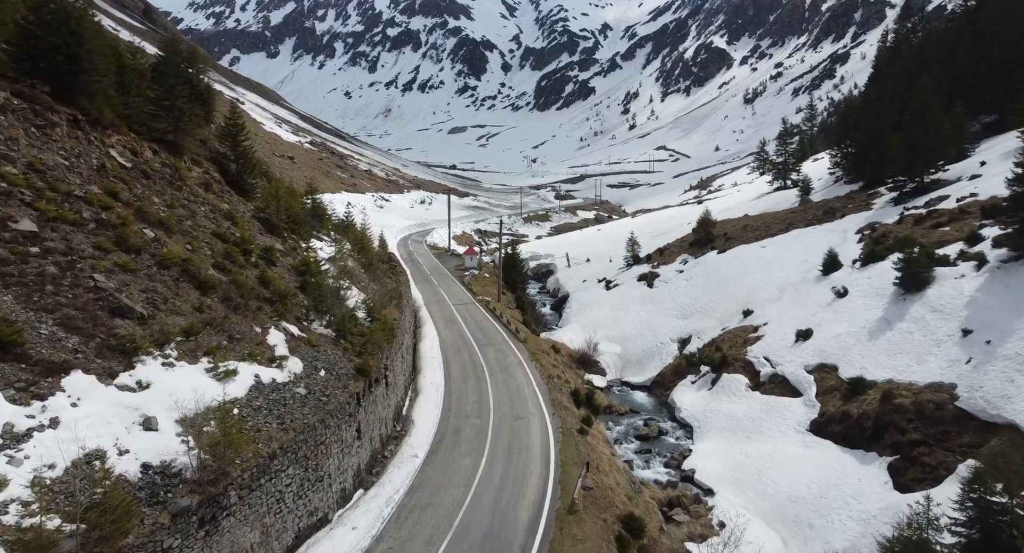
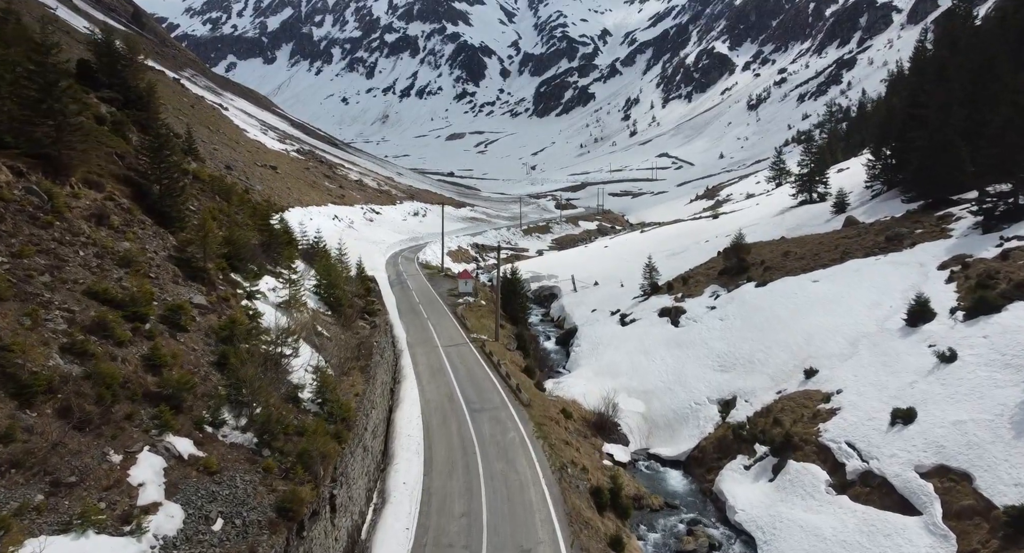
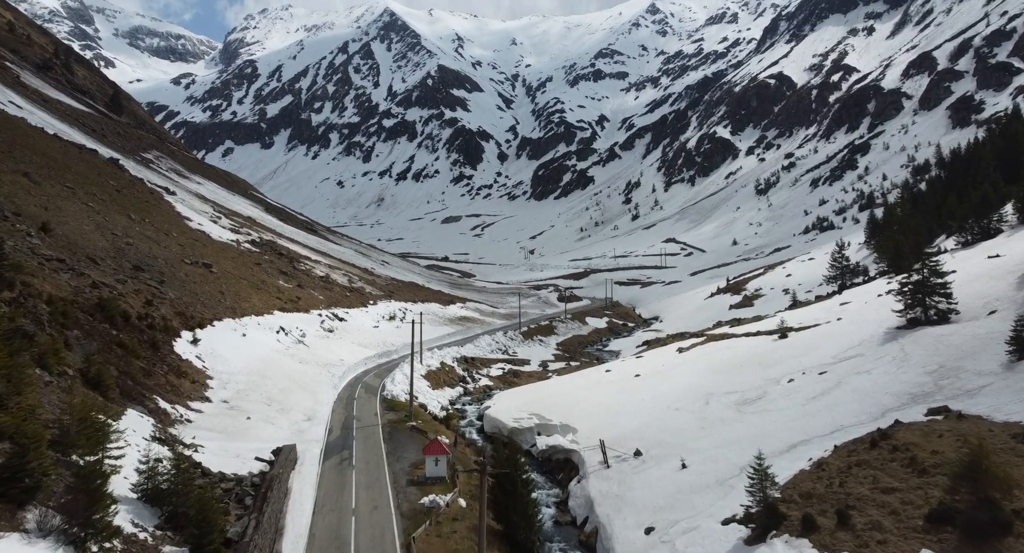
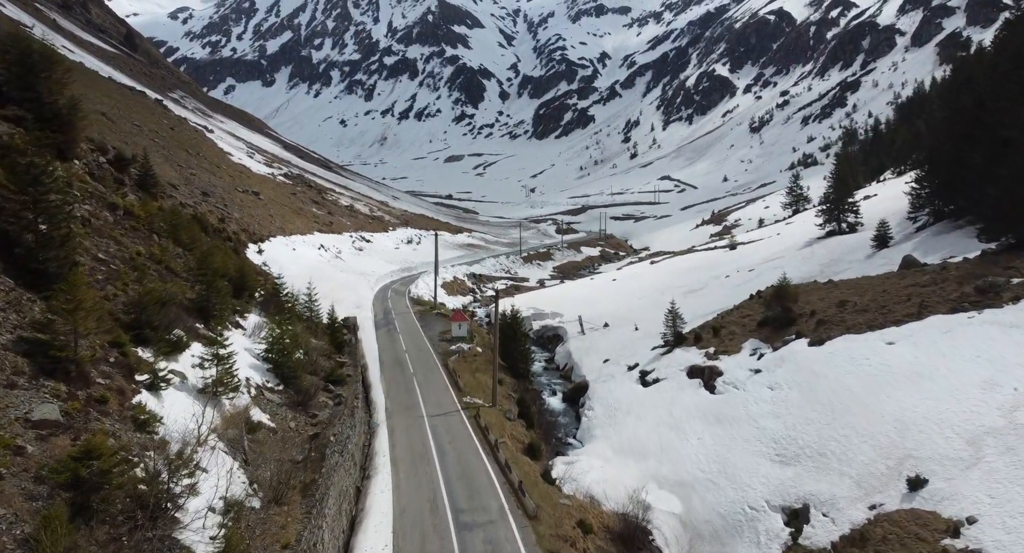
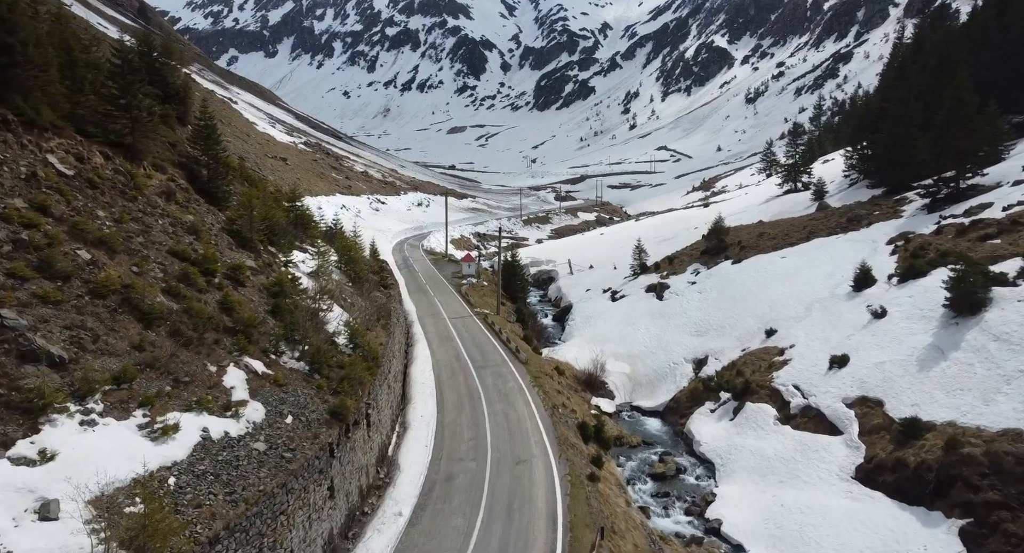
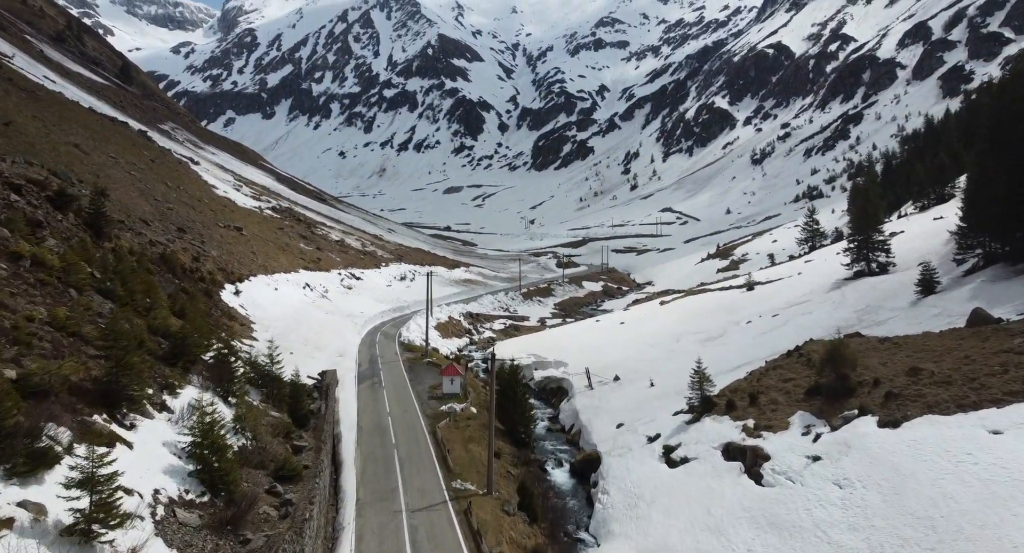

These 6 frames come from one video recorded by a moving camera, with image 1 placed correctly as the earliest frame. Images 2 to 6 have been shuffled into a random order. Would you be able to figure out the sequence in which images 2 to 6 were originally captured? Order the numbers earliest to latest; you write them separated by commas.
5, 2, 4, 6, 3
